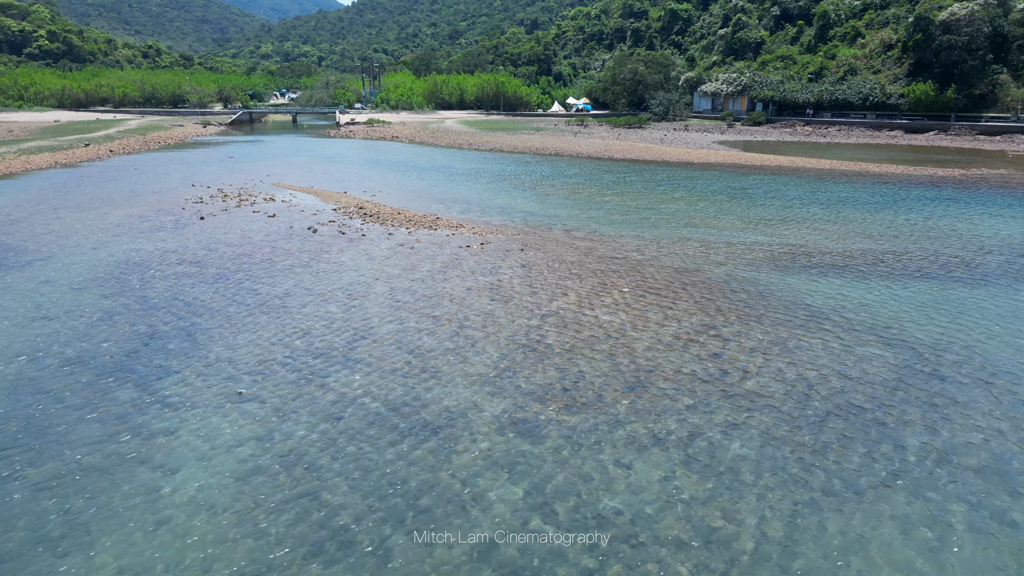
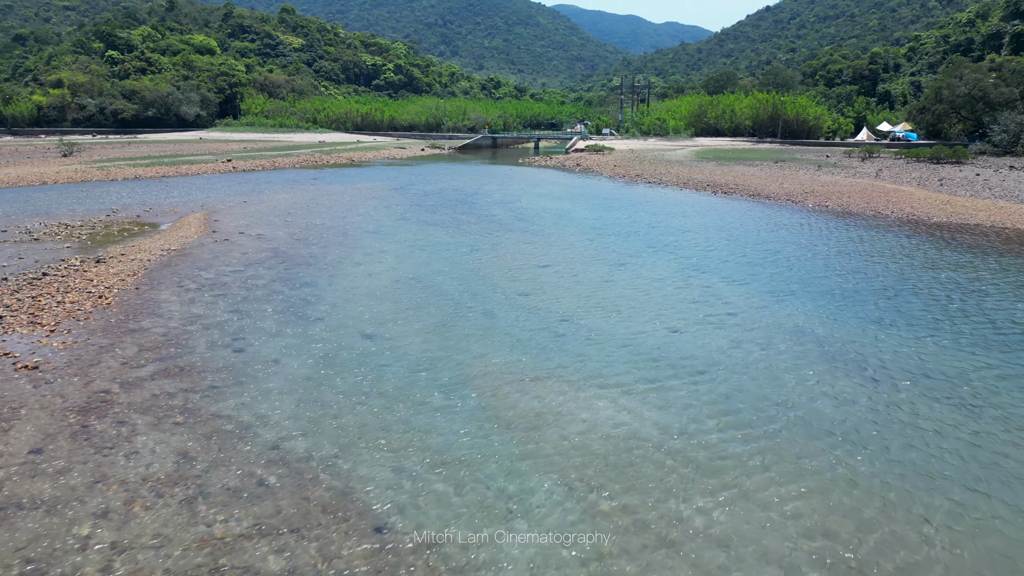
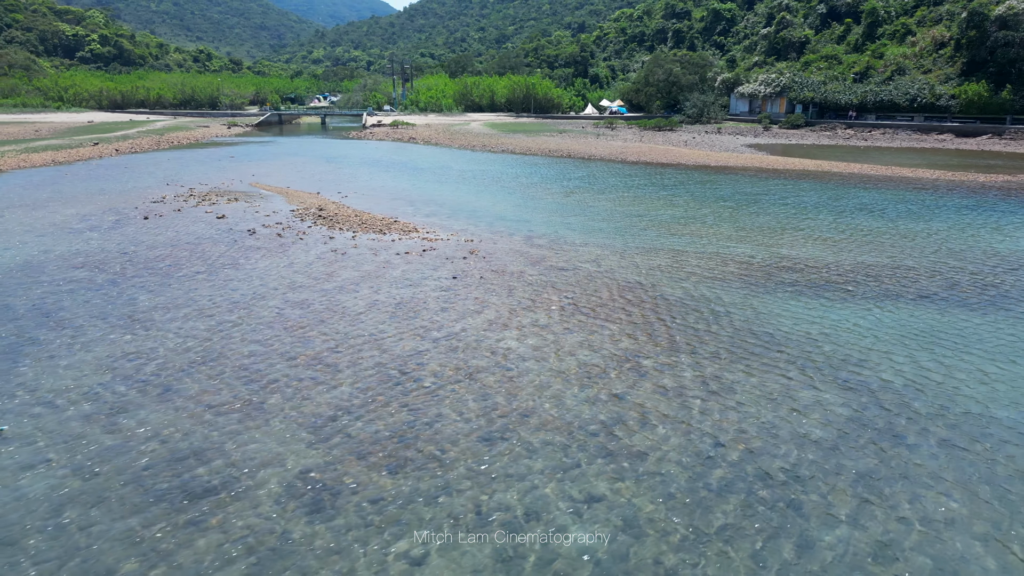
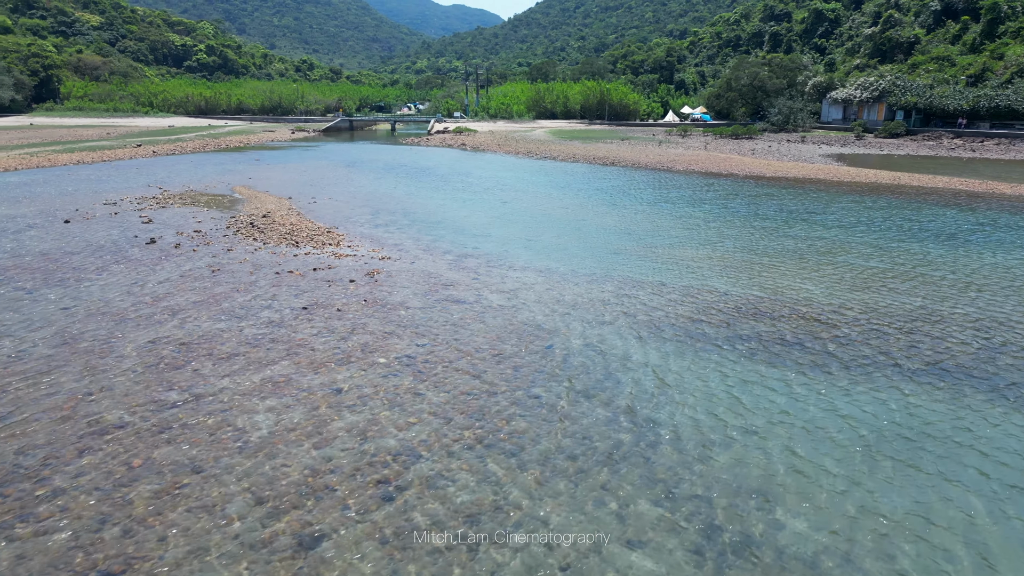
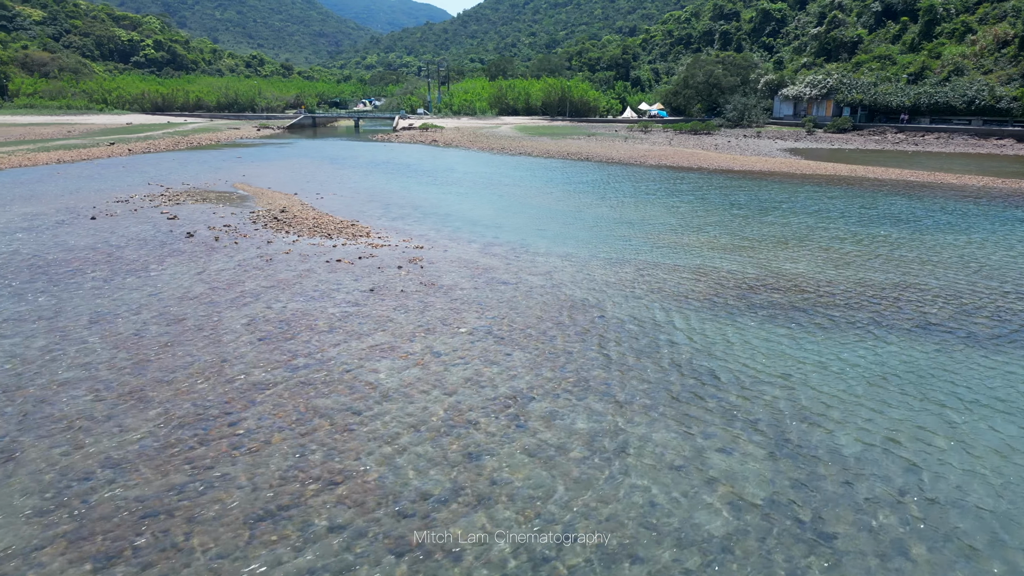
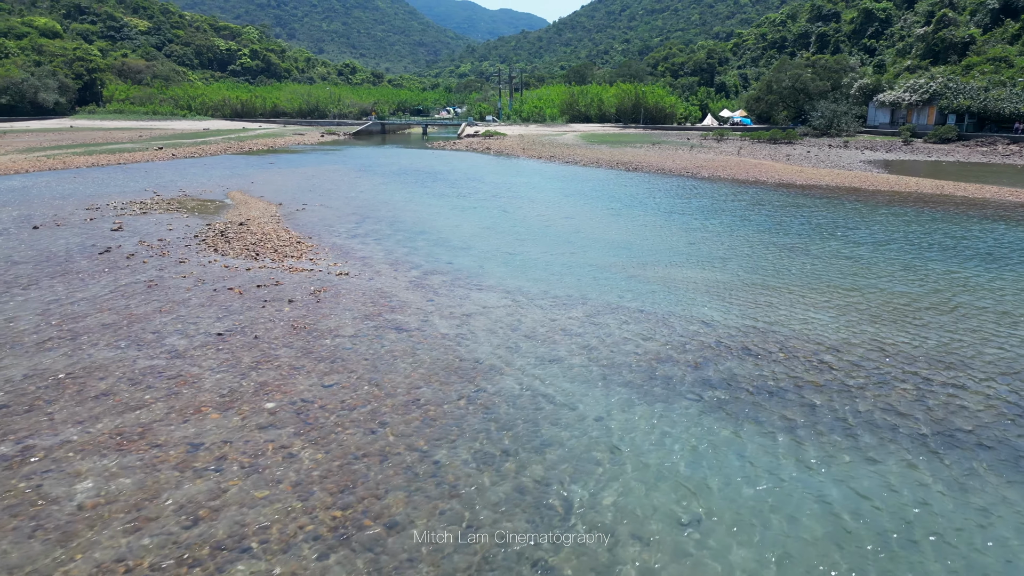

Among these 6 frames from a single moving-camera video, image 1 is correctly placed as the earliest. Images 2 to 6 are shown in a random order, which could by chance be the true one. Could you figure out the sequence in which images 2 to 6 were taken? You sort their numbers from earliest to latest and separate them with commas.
3, 5, 4, 6, 2
